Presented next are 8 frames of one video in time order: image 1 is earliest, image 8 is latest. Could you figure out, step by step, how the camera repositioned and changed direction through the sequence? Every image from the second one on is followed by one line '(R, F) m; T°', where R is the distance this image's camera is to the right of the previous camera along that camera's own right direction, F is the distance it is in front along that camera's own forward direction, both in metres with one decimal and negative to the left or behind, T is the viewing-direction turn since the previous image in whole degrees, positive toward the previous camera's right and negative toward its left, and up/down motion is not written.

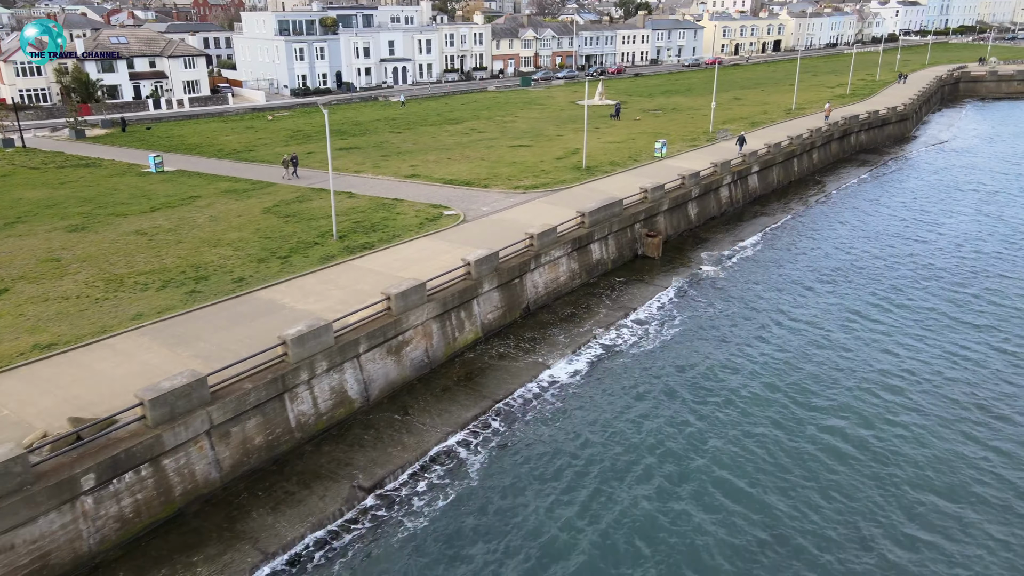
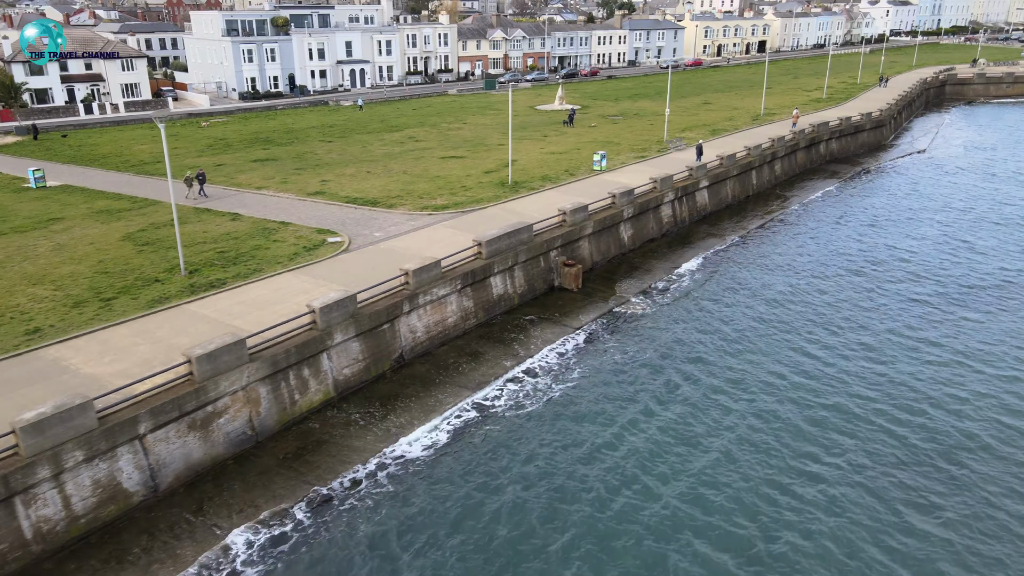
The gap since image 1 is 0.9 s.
(+4.3, +4.3) m; 0°
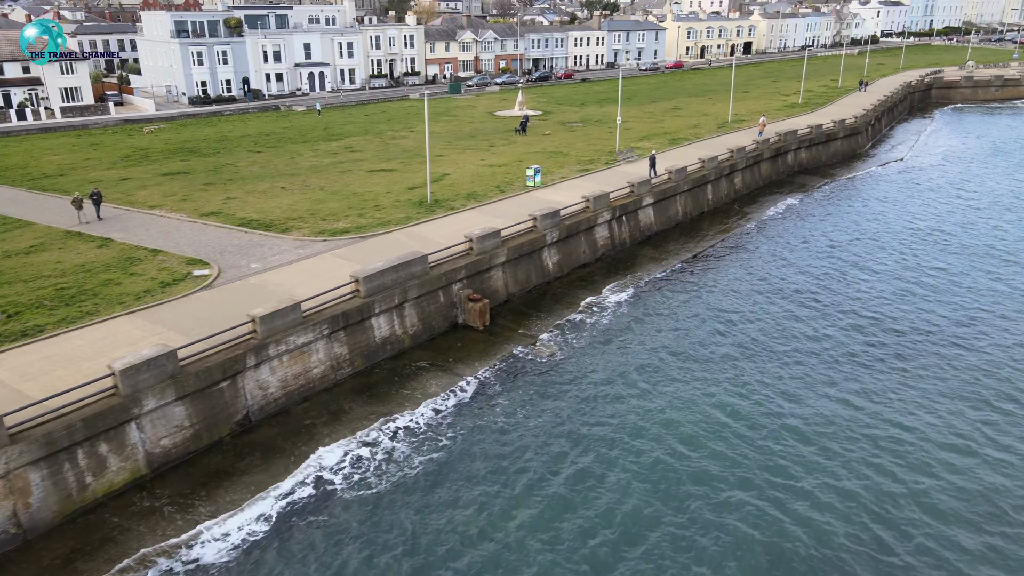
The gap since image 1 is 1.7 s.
(+3.8, +3.7) m; 0°
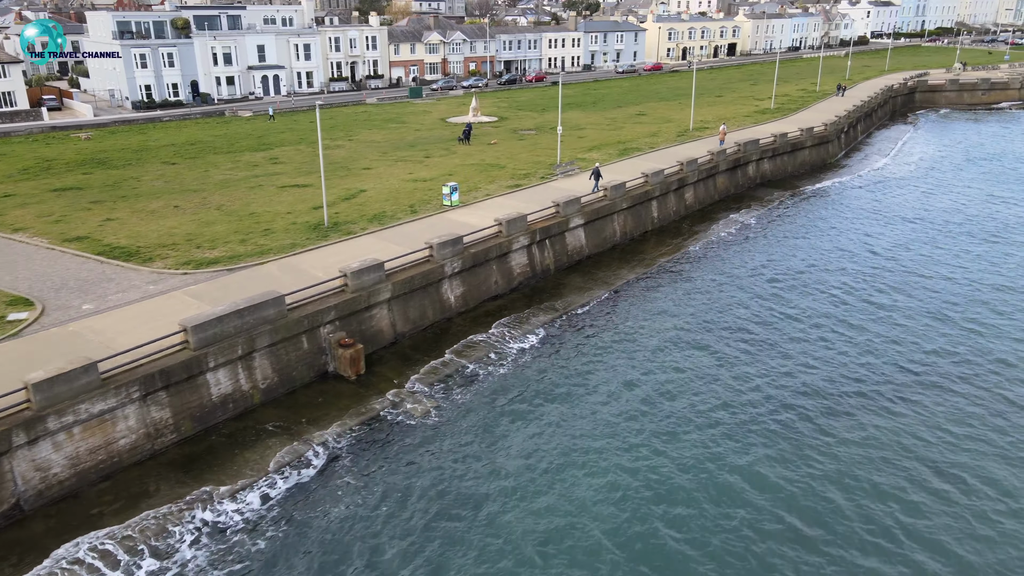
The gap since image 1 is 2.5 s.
(+4.0, +3.7) m; 0°
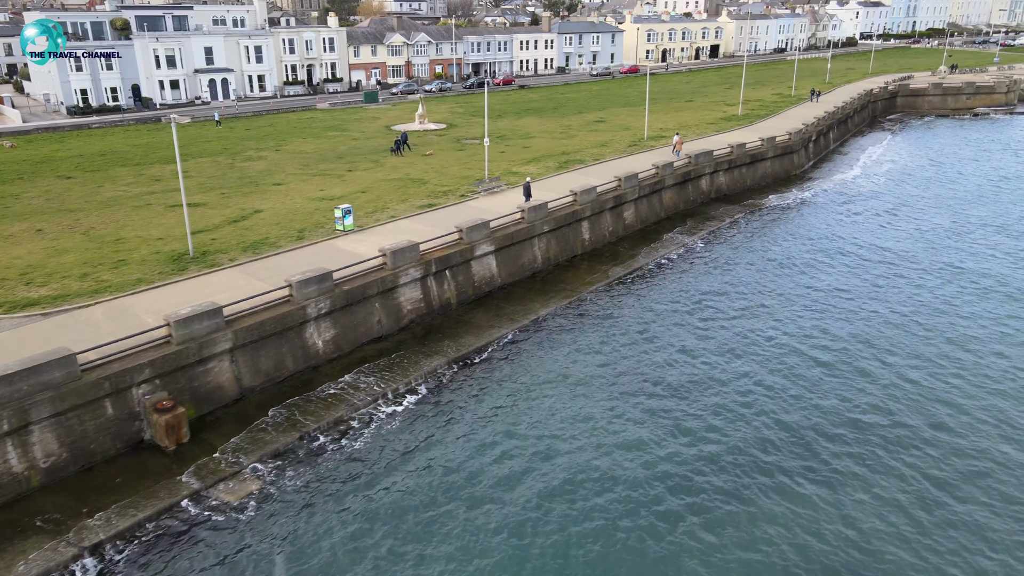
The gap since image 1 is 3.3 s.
(+4.1, +3.9) m; 0°
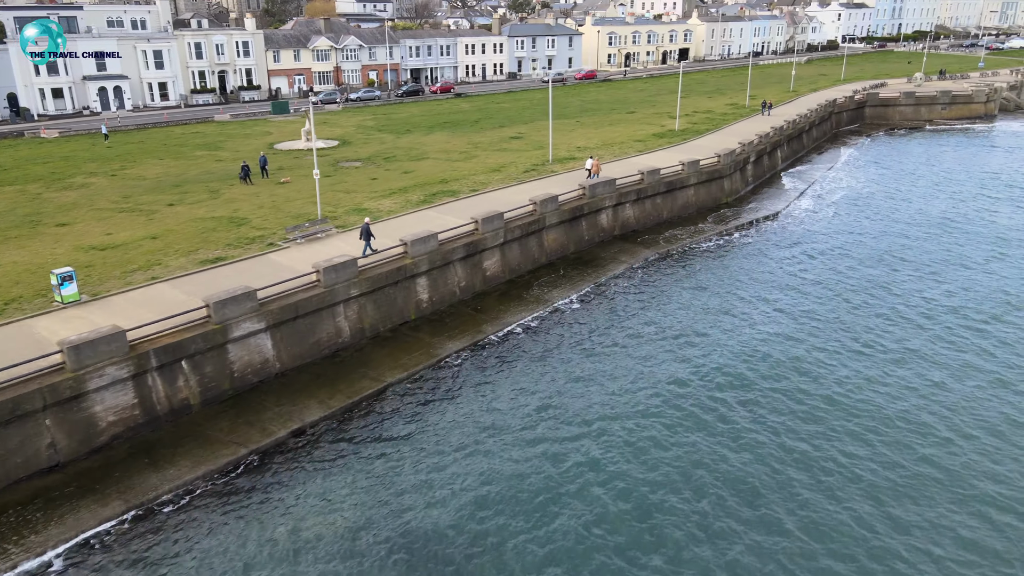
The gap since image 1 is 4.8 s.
(+7.1, +7.5) m; 0°
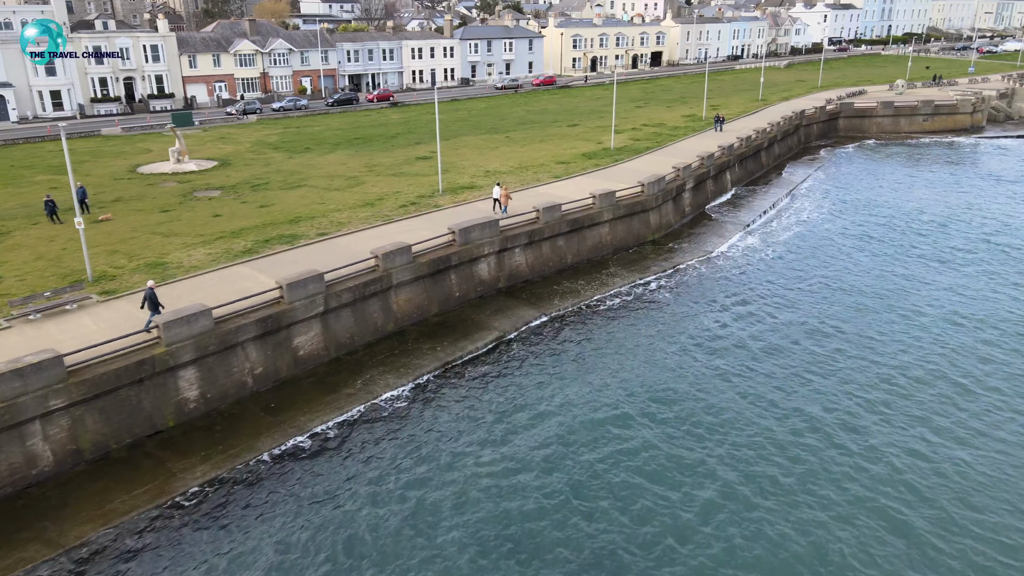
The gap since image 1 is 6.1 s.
(+5.9, +7.3) m; 0°
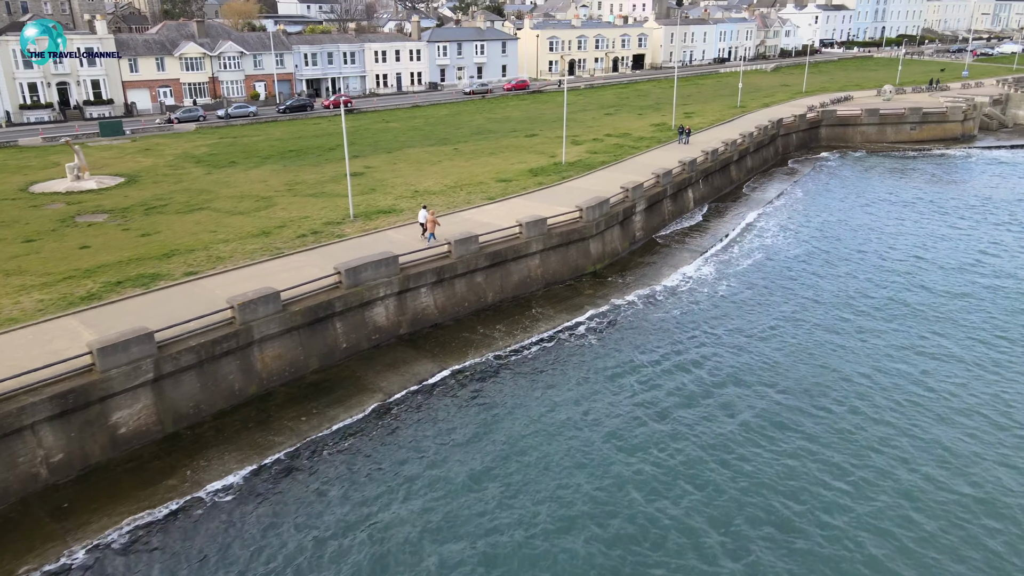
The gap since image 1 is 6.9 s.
(+3.6, +4.4) m; 0°
